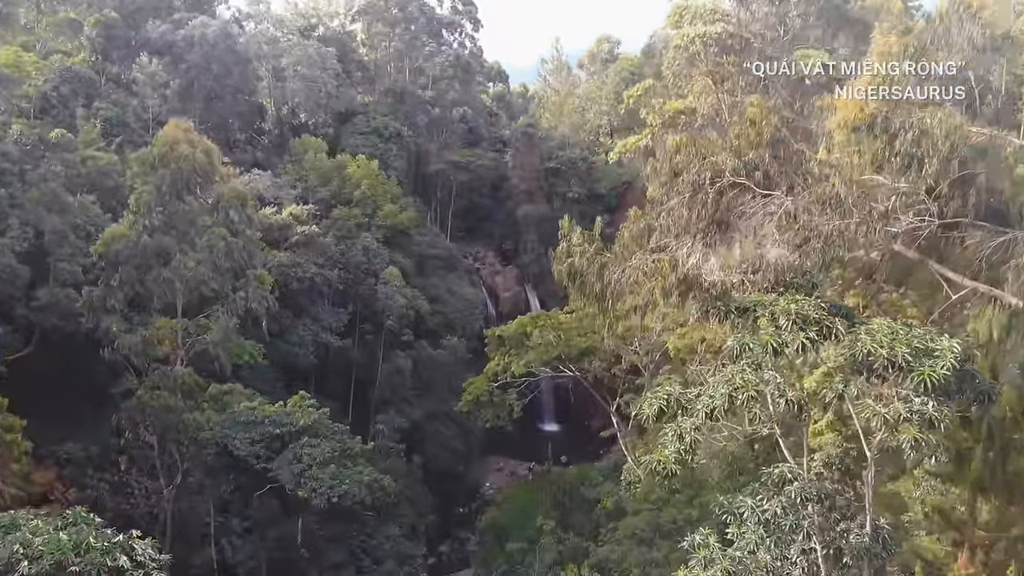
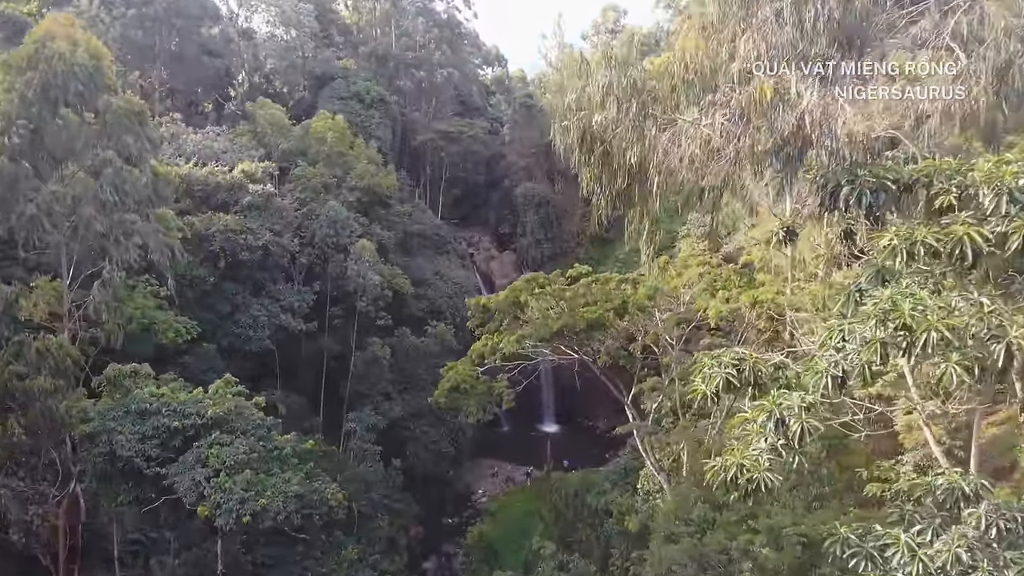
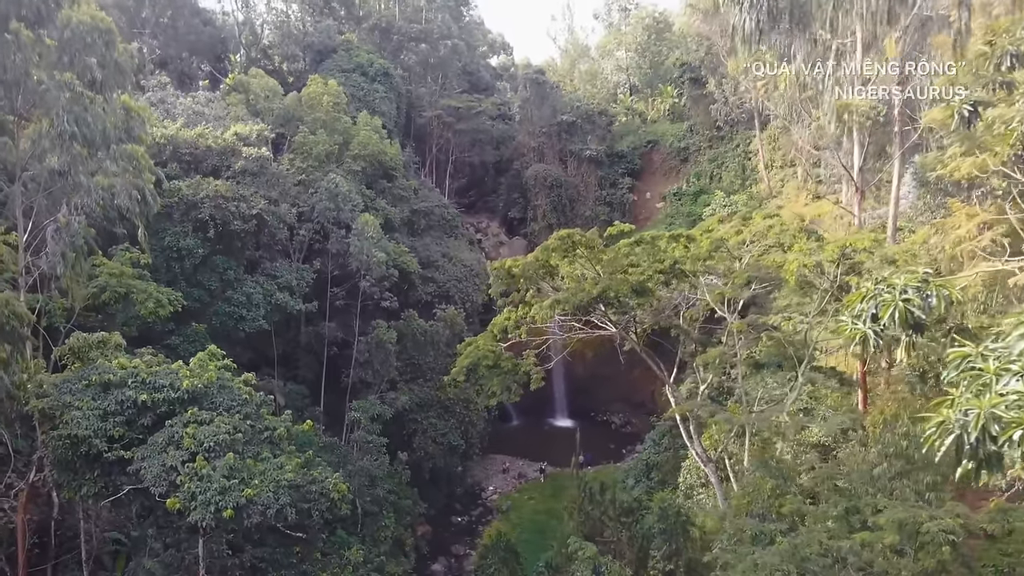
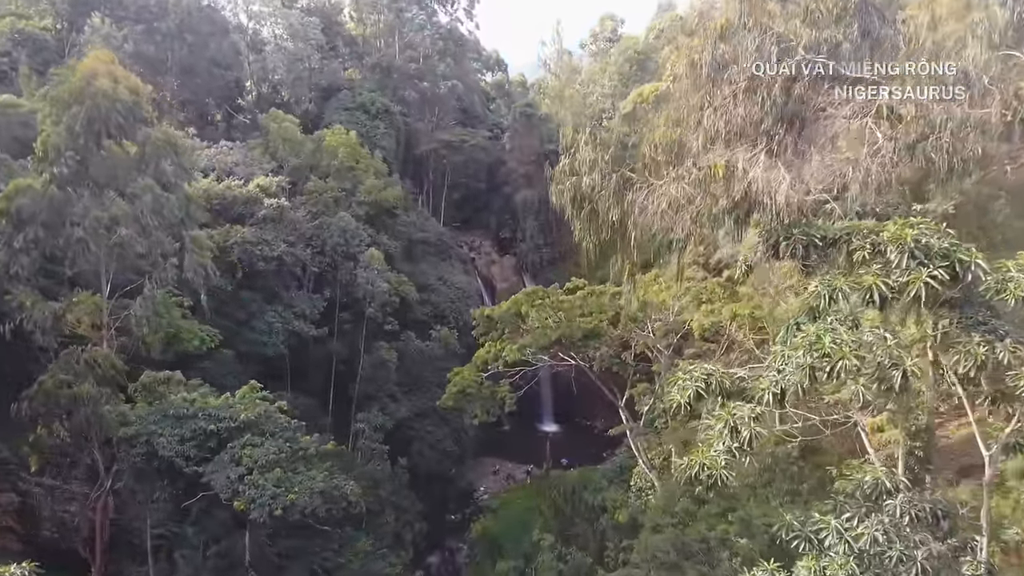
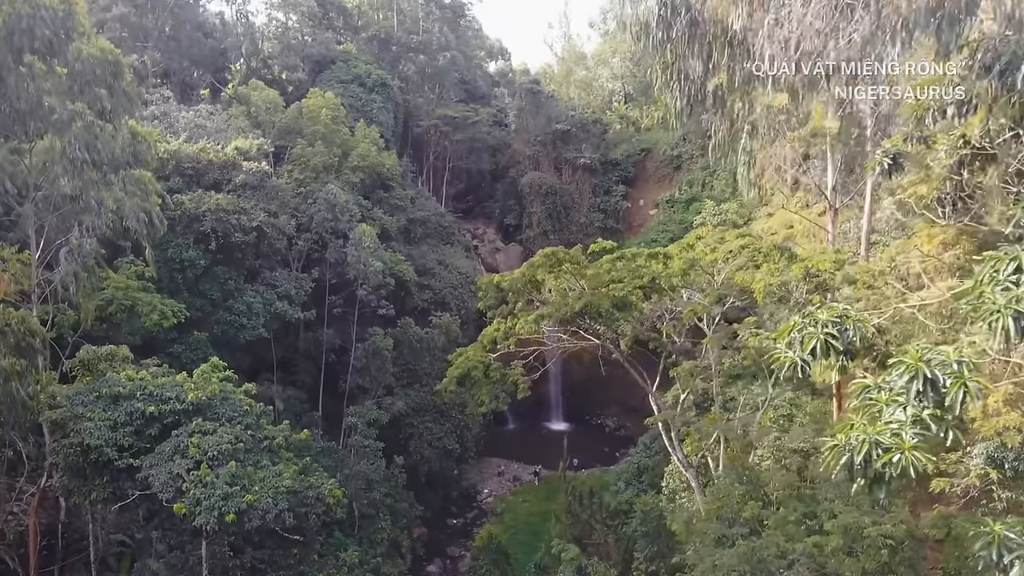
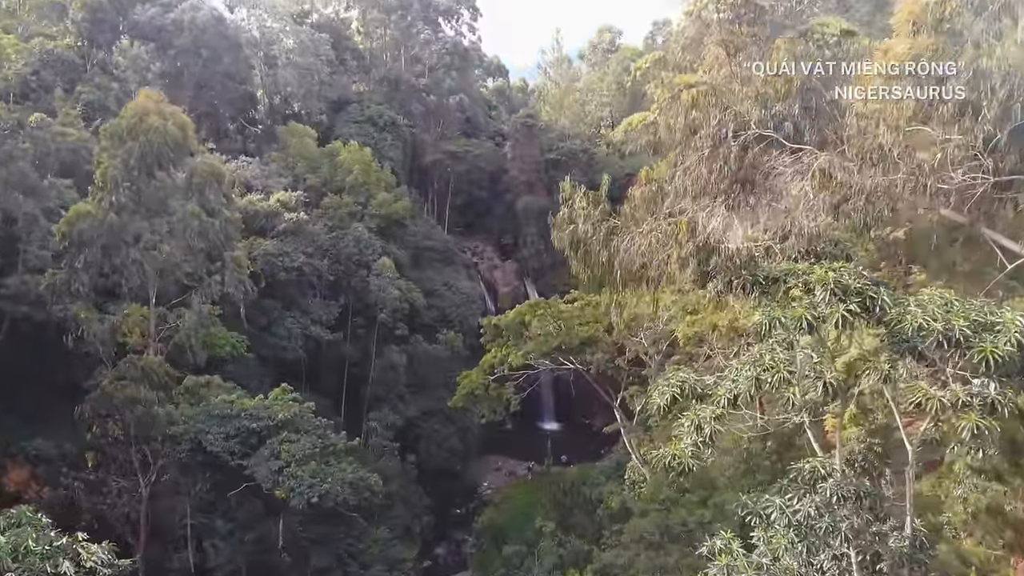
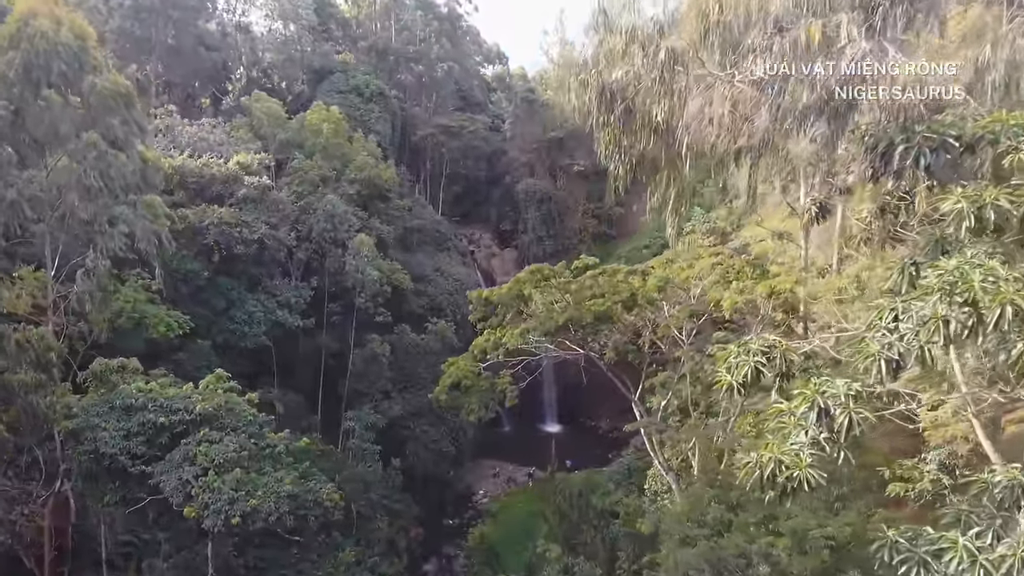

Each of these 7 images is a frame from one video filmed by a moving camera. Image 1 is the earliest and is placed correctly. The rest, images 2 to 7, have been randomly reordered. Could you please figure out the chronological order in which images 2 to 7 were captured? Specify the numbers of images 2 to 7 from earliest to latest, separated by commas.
6, 4, 2, 7, 5, 3
